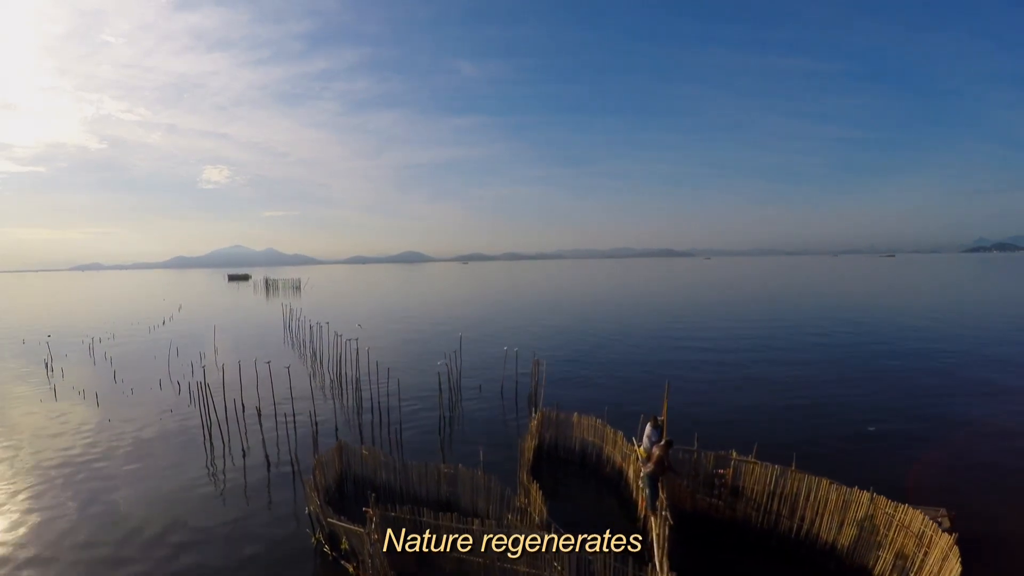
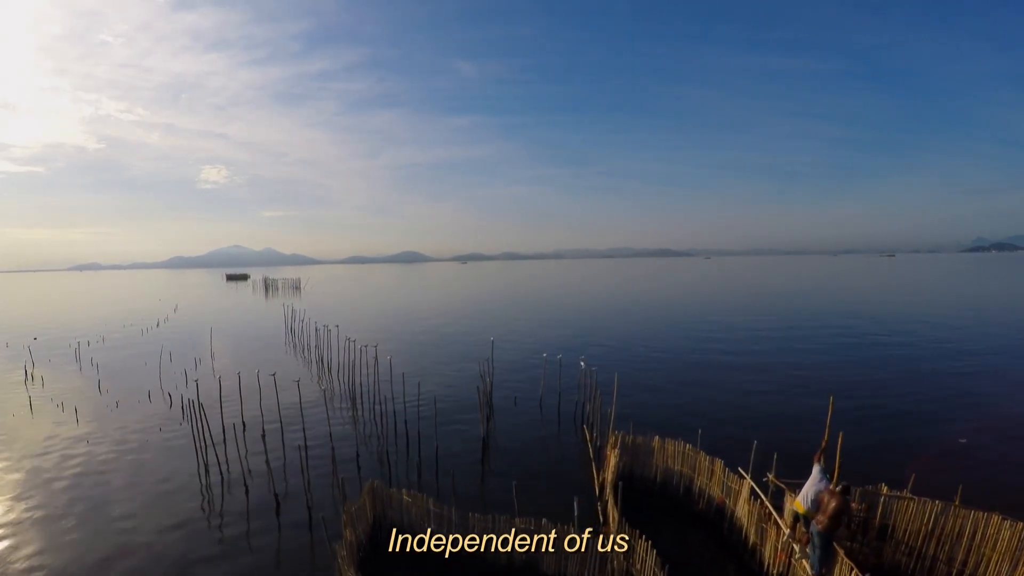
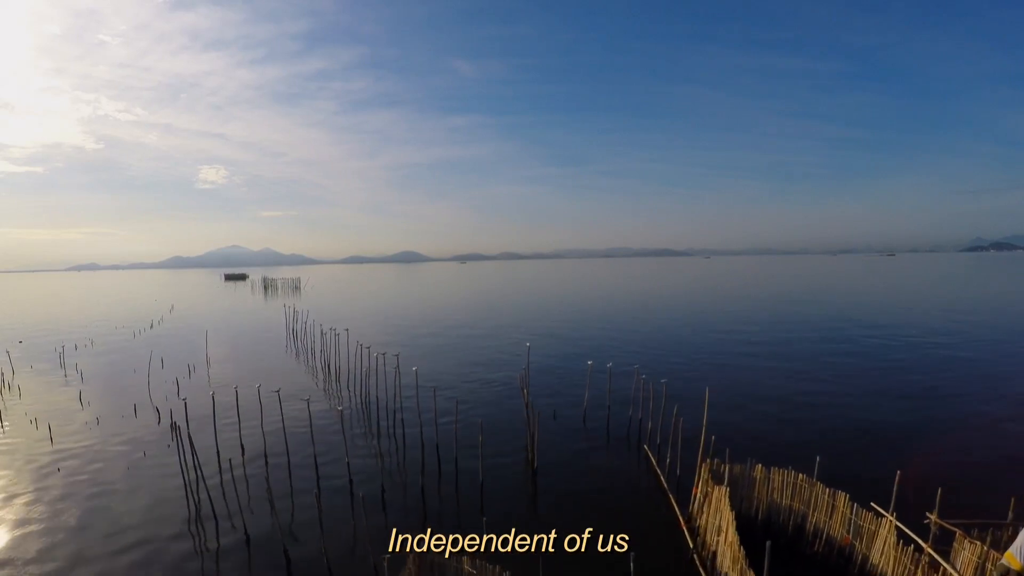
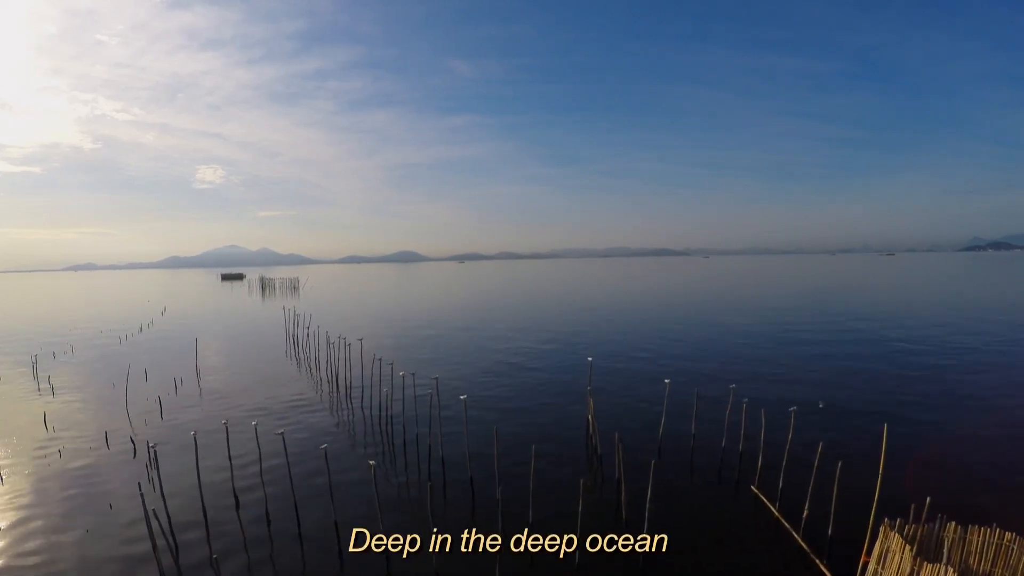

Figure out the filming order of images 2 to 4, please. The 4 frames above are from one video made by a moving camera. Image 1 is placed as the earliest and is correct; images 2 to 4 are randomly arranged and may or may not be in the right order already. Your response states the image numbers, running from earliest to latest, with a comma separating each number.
2, 3, 4
